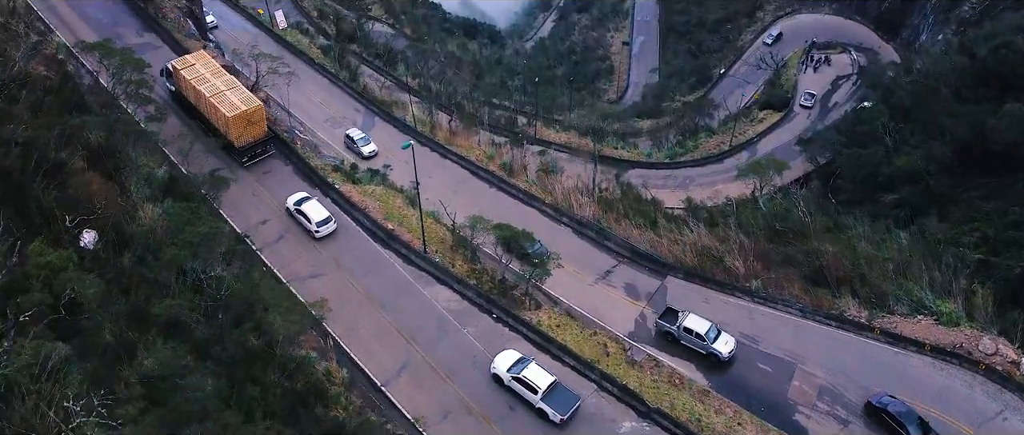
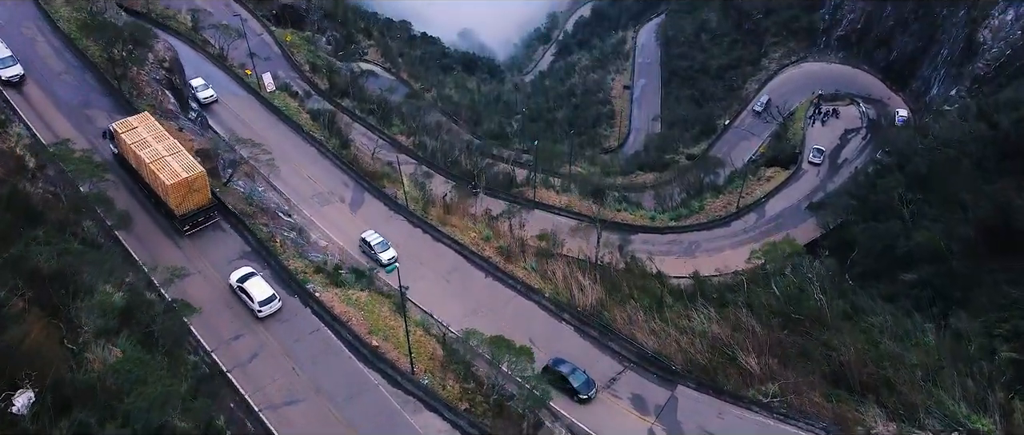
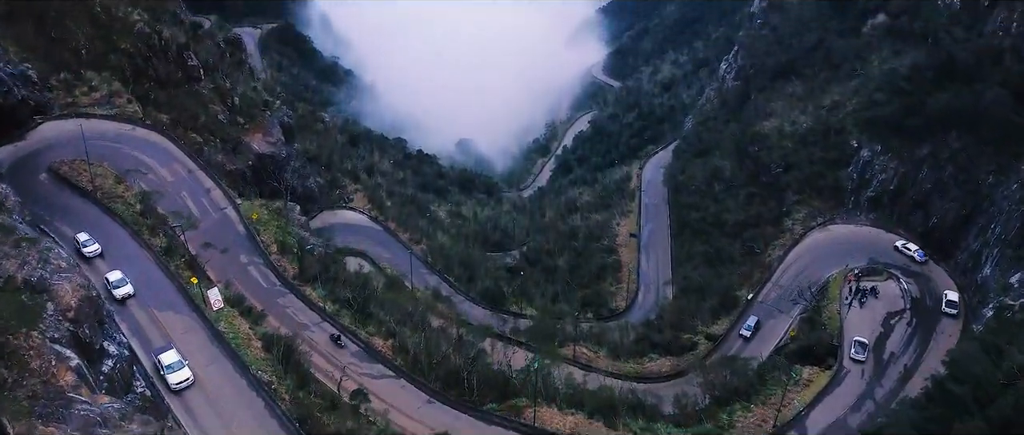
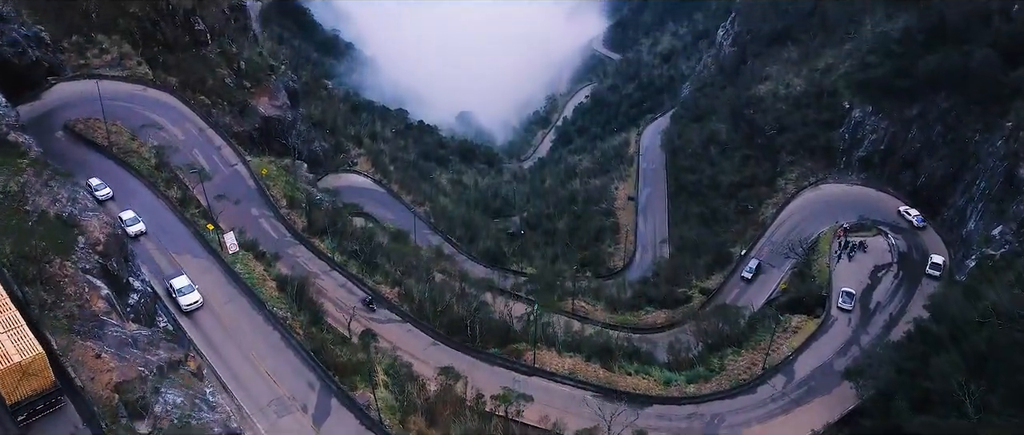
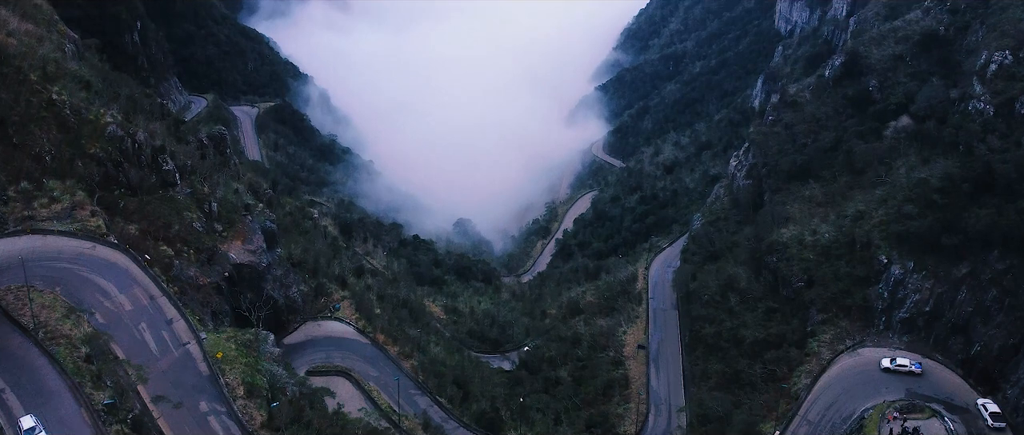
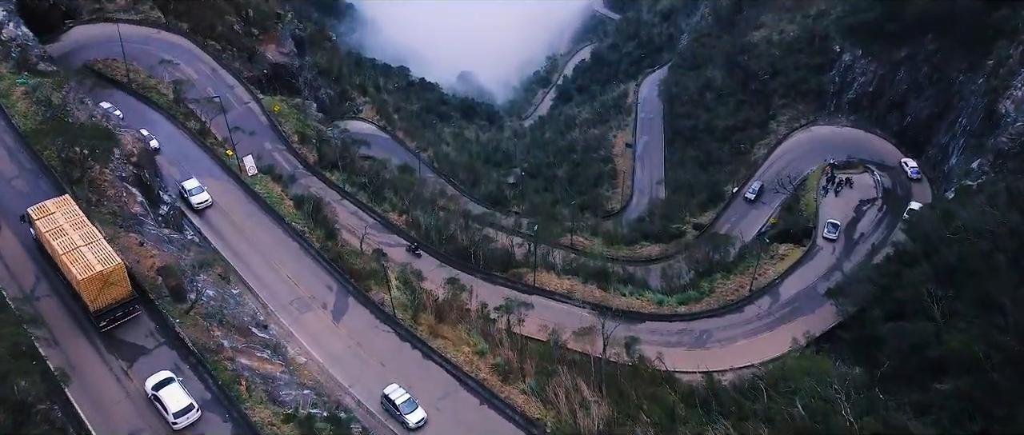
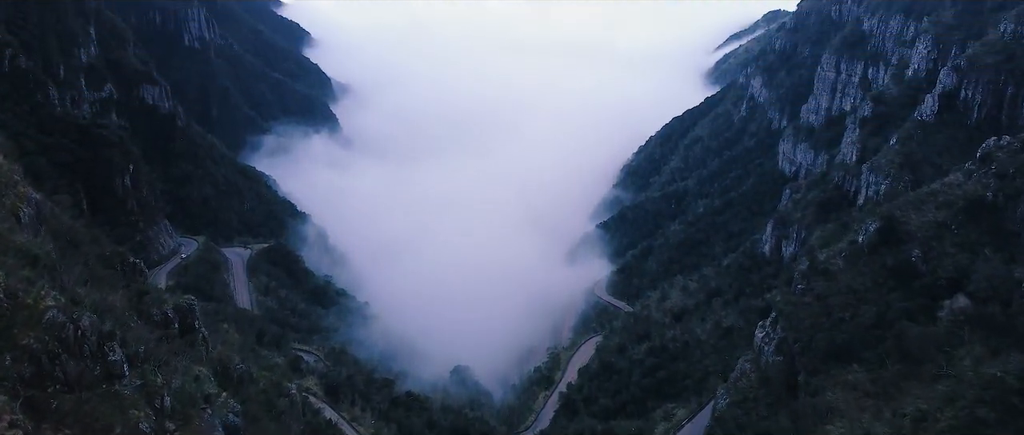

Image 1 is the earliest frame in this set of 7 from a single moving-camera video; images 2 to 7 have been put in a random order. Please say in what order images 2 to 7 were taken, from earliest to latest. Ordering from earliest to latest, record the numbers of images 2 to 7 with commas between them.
2, 6, 4, 3, 5, 7
